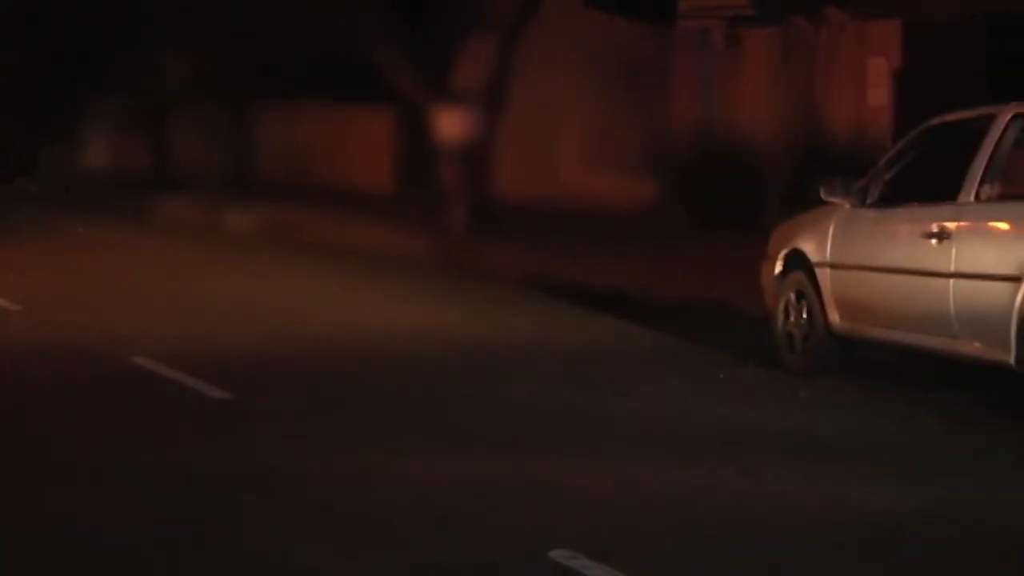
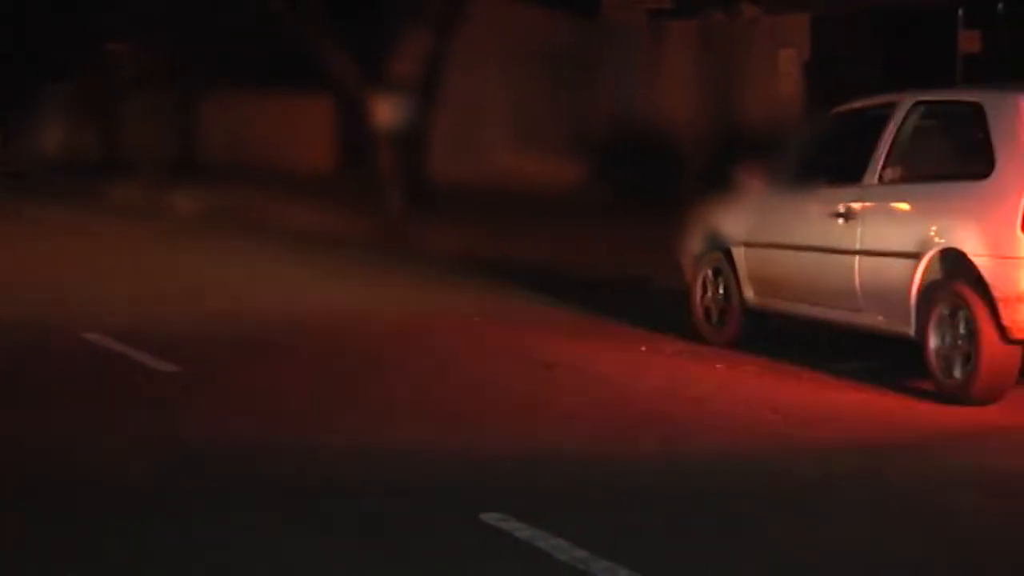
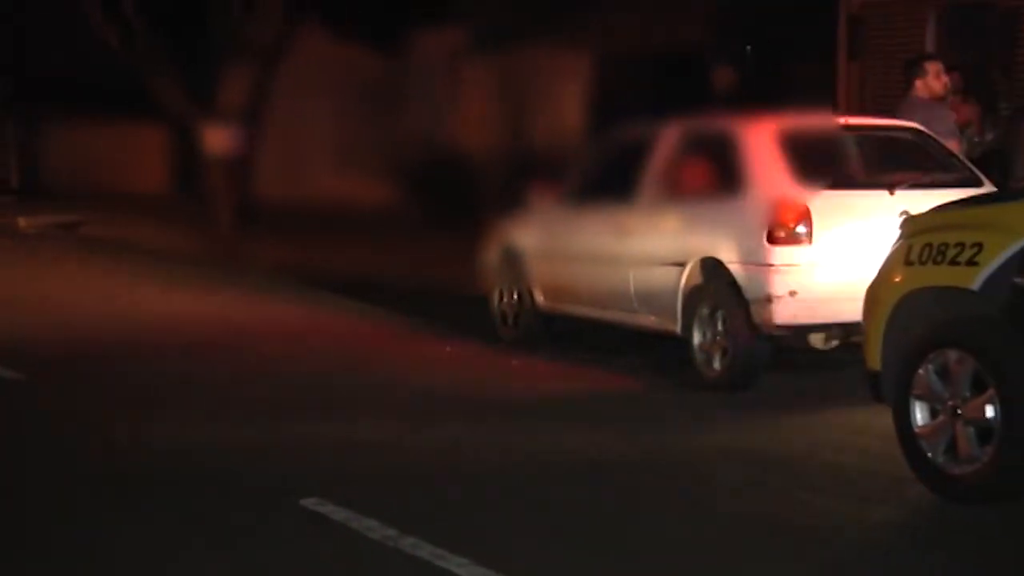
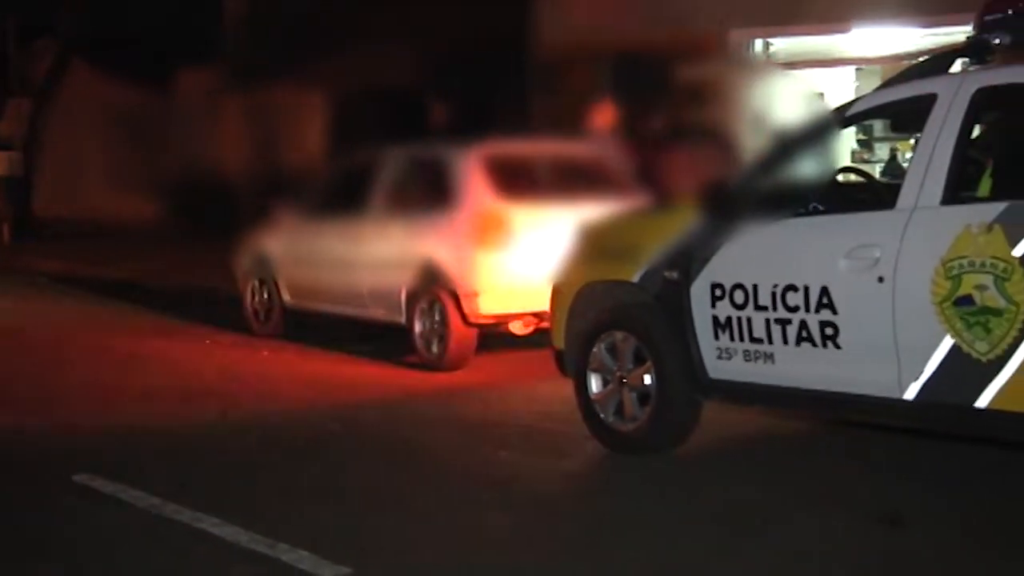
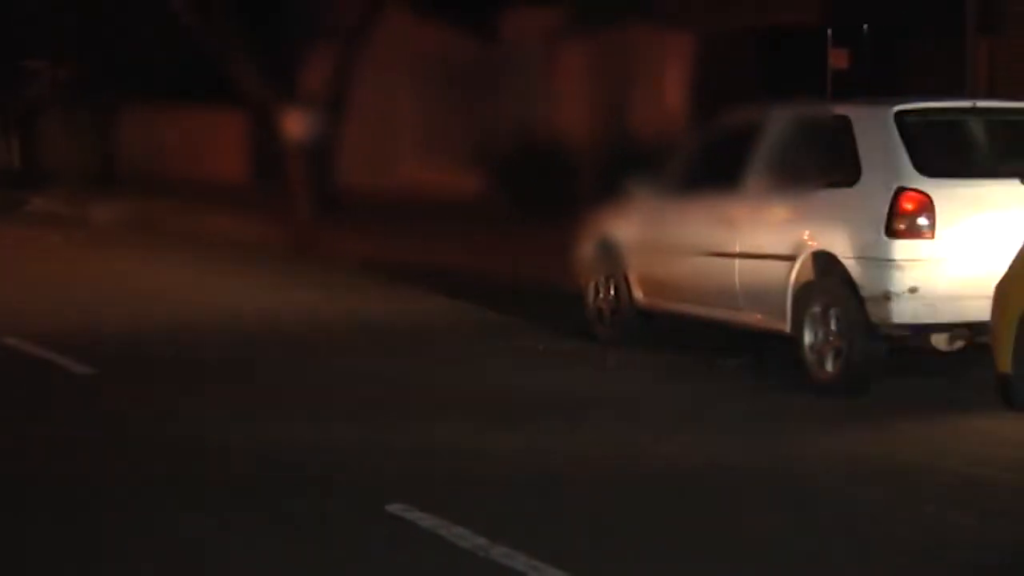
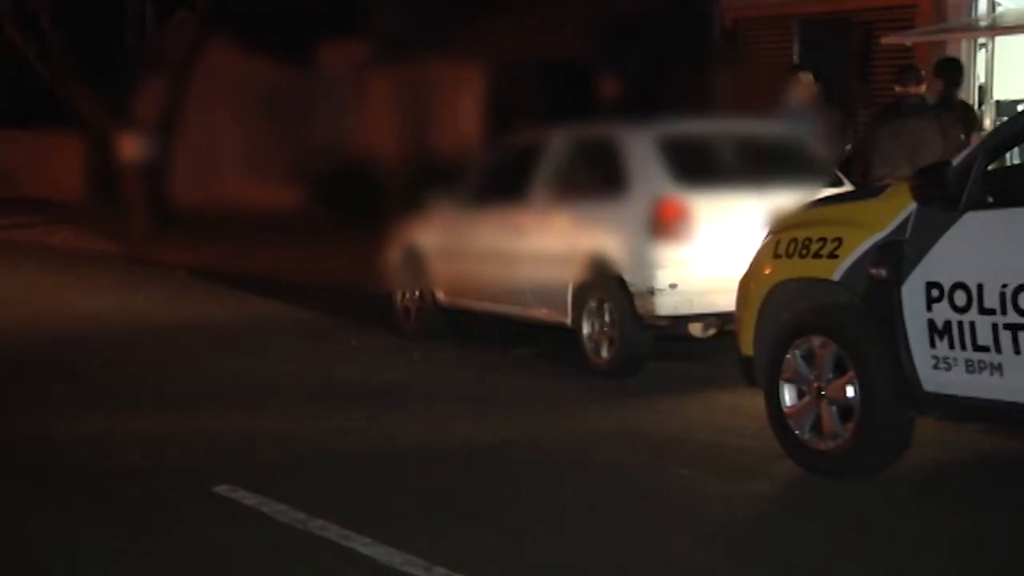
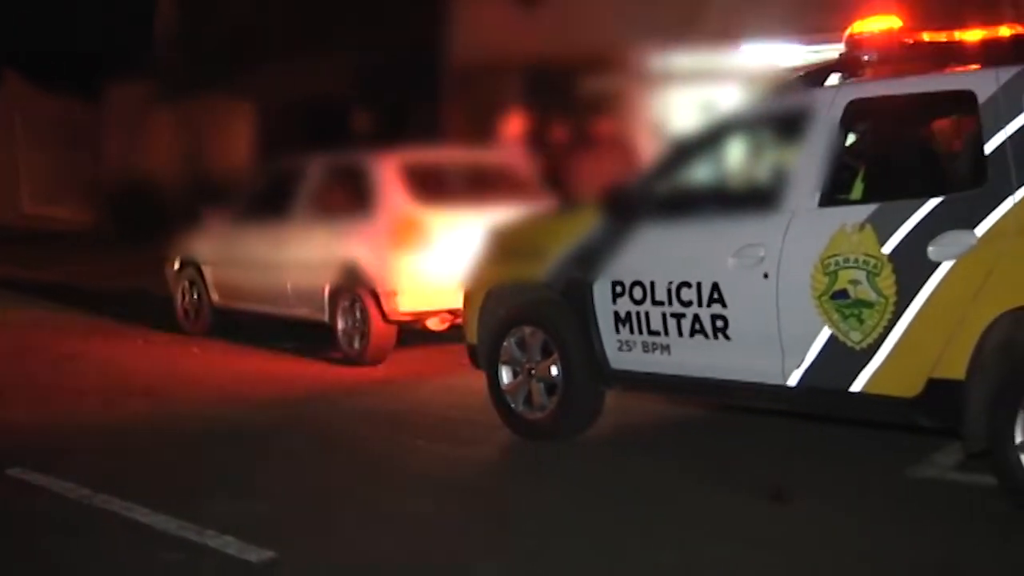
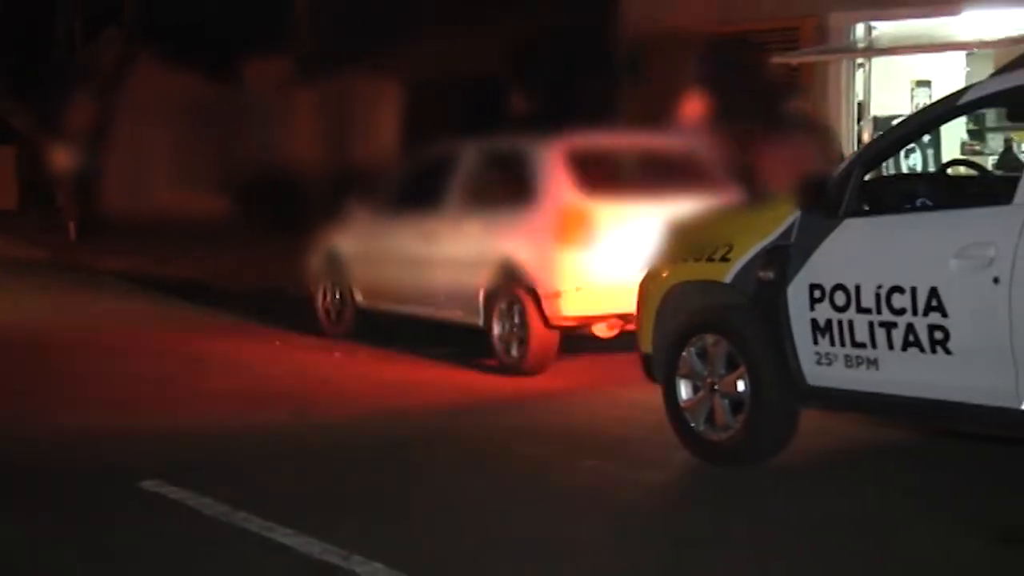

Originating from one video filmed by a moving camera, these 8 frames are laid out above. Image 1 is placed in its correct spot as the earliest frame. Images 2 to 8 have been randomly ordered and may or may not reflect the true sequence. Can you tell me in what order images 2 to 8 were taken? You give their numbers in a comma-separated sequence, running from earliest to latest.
2, 5, 3, 6, 8, 4, 7
